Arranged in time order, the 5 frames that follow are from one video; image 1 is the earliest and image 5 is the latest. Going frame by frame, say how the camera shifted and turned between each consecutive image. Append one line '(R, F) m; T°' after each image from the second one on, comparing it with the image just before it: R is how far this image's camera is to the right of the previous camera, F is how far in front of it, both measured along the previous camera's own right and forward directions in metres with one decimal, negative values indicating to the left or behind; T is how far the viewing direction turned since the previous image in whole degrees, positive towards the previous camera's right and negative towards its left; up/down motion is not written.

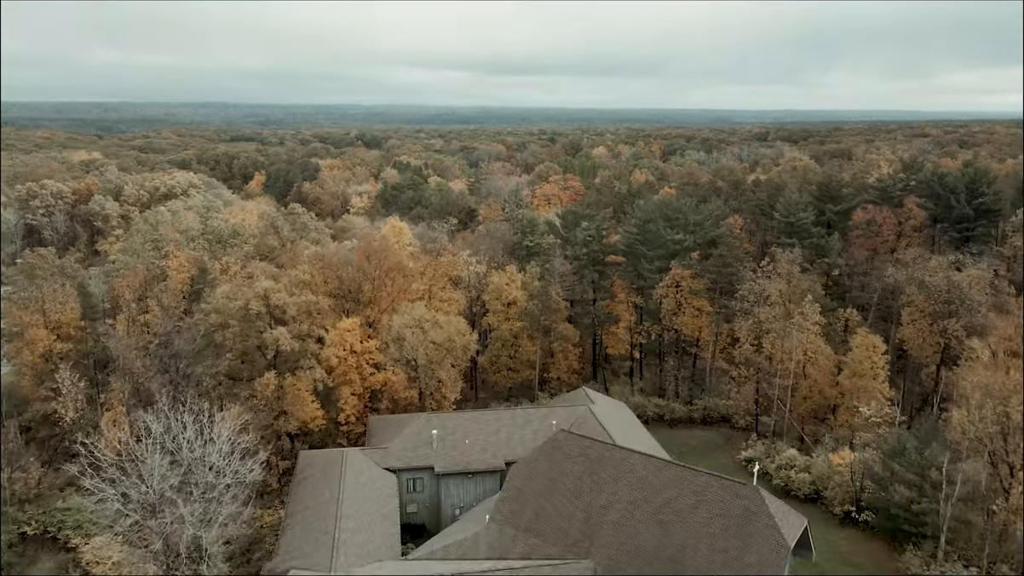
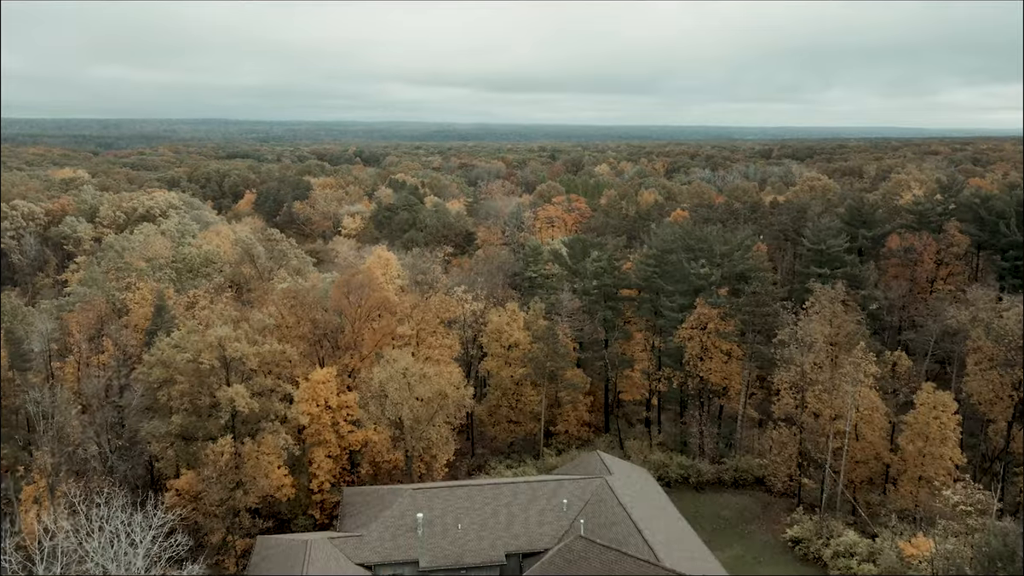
(-0.1, +5.0) m; 0°
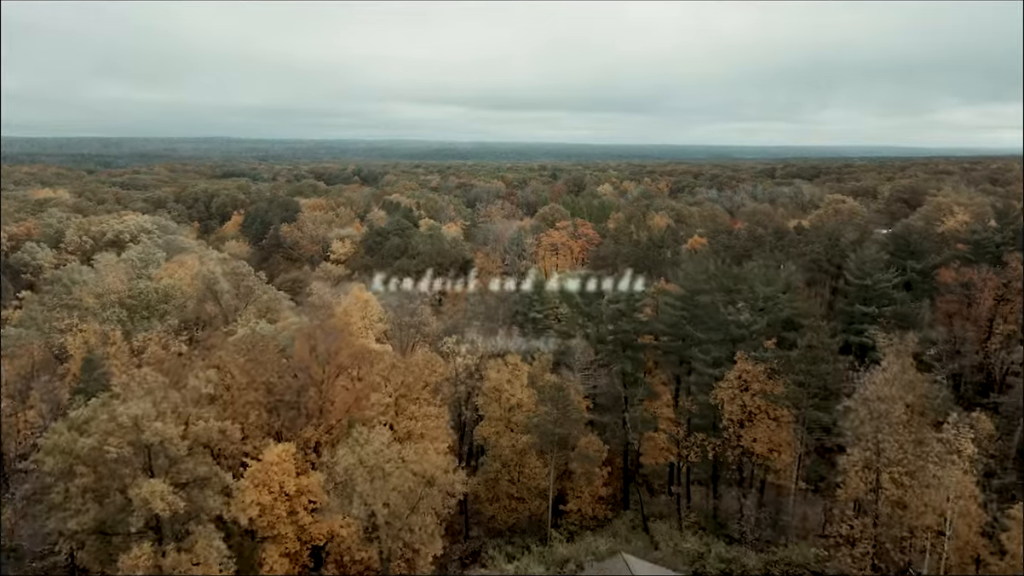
(-0.1, +6.0) m; 0°
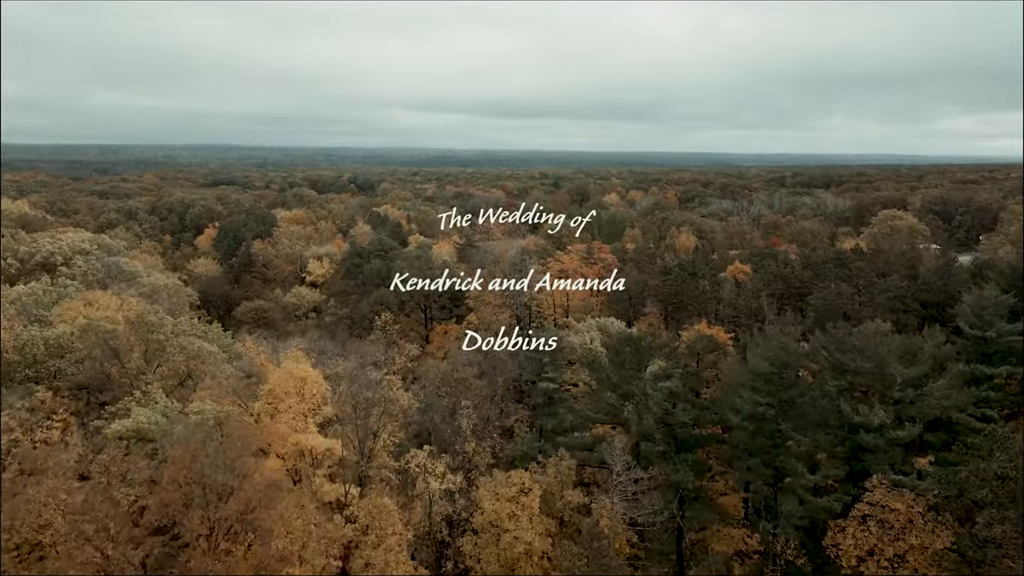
(-0.1, +10.4) m; 0°
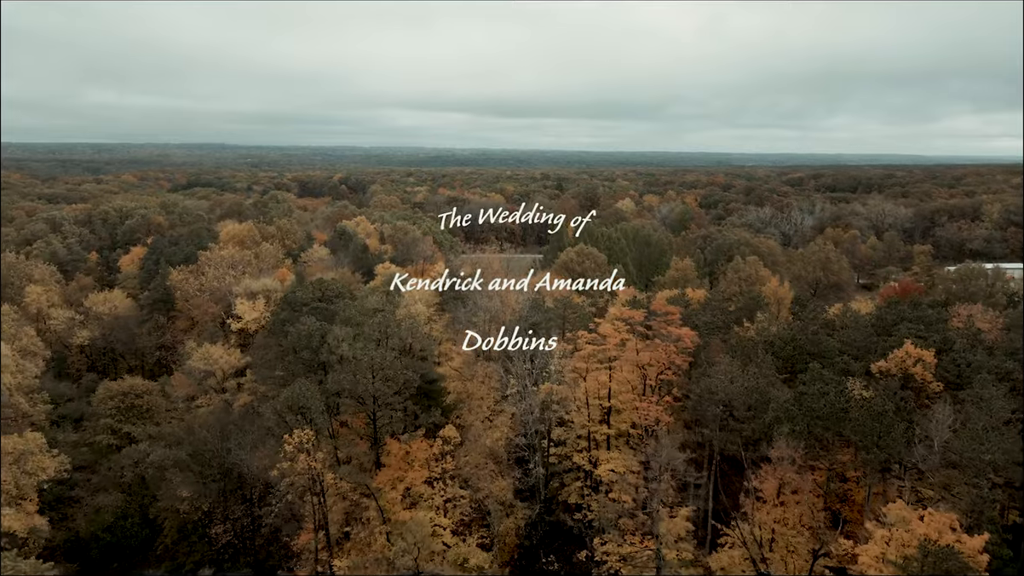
(-0.3, +20.5) m; 0°
